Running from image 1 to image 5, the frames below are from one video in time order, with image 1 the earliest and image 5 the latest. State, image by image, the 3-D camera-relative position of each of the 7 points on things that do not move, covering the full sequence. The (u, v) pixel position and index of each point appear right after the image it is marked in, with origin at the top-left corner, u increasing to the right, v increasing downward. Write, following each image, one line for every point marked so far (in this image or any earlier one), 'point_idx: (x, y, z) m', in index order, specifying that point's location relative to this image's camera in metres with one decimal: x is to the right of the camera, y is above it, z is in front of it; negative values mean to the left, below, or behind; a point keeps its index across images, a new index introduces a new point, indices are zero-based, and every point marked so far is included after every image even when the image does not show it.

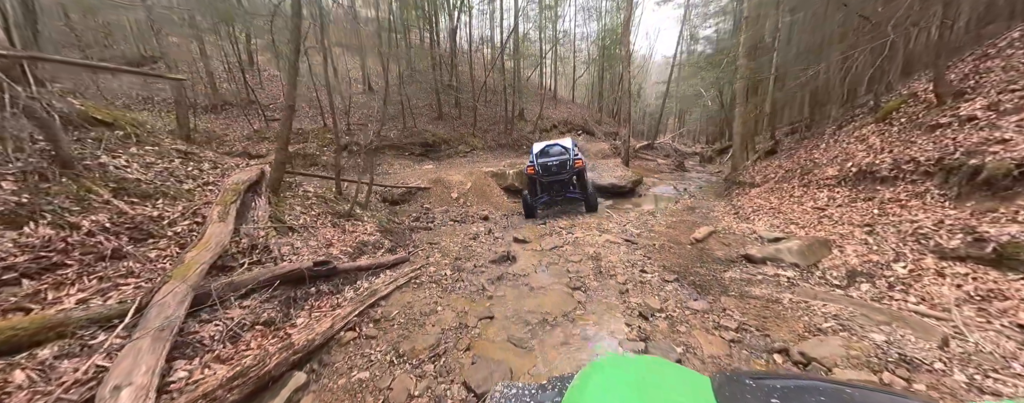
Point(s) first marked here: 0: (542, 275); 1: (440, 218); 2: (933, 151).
0: (+0.5, -1.2, +4.7) m
1: (-2.1, -0.5, +8.8) m
2: (+6.9, +0.8, +4.8) m
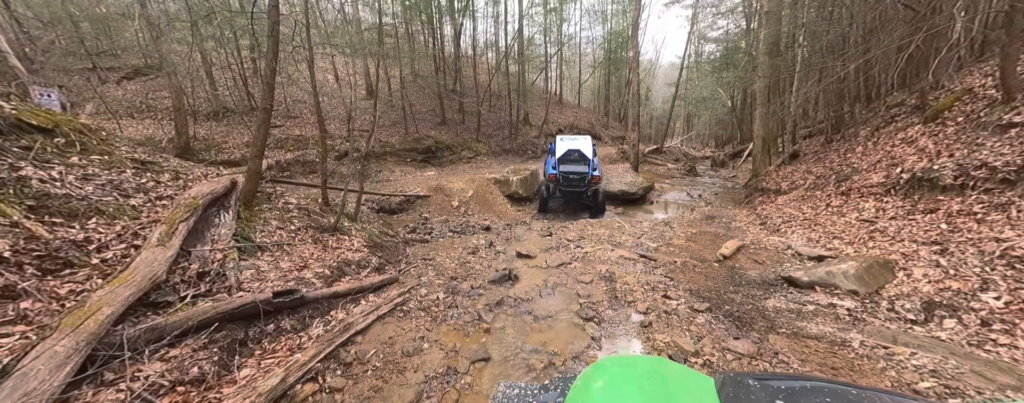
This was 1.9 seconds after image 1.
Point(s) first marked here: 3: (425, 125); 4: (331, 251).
0: (+0.5, -1.4, +4.1) m
1: (-2.0, -0.8, +8.3) m
2: (+6.9, +0.7, +4.1) m
3: (-5.9, +5.2, +20.2) m
4: (-2.8, -0.8, +4.6) m
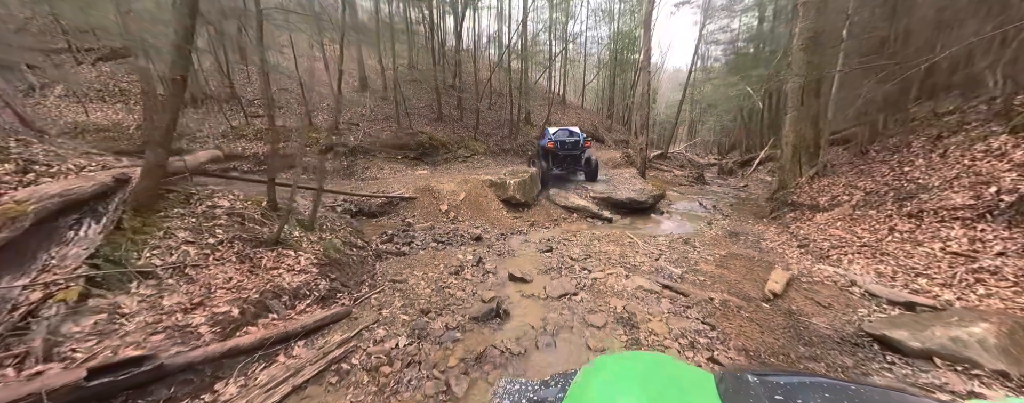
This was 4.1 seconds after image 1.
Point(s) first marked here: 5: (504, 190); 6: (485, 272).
0: (+0.4, -1.5, +3.0) m
1: (-2.2, -0.9, +7.1) m
2: (+6.8, +0.3, +3.0) m
3: (-5.9, +5.2, +19.0) m
4: (-2.9, -0.8, +3.4) m
5: (-0.3, +0.4, +10.0) m
6: (-0.5, -1.2, +5.2) m
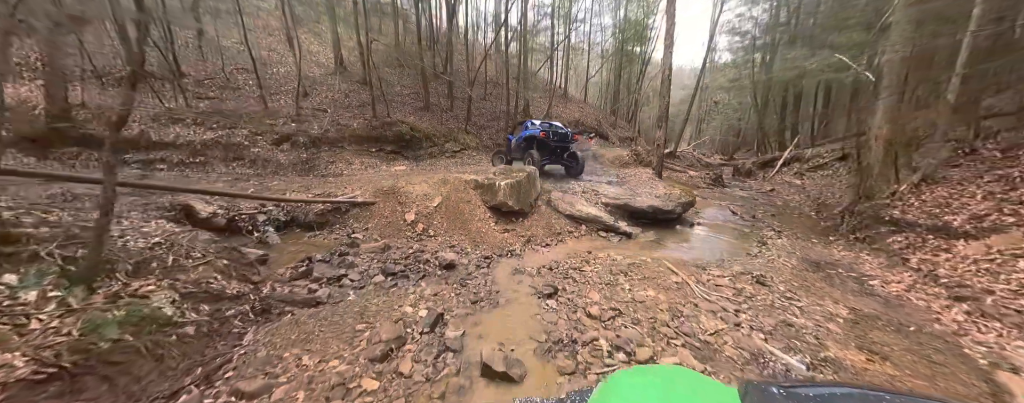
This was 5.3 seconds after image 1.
0: (+0.1, -1.8, +0.6) m
1: (-2.4, -1.1, +4.8) m
2: (+6.6, -0.1, +0.7) m
3: (-6.1, +5.2, +16.6) m
4: (-3.1, -1.0, +1.1) m
5: (-0.5, +0.2, +7.6) m
6: (-0.7, -1.5, +2.8) m
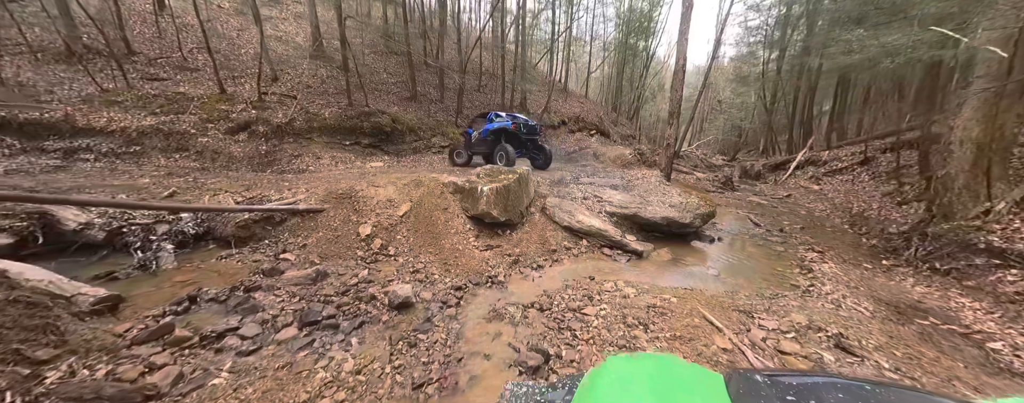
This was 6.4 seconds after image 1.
0: (-0.2, -2.1, -0.8) m
1: (-2.7, -1.2, +3.3) m
2: (+6.4, -0.5, -0.7) m
3: (-6.4, +5.2, +15.0) m
4: (-3.4, -1.3, -0.4) m
5: (-0.8, 0.0, +6.1) m
6: (-1.0, -1.7, +1.4) m
